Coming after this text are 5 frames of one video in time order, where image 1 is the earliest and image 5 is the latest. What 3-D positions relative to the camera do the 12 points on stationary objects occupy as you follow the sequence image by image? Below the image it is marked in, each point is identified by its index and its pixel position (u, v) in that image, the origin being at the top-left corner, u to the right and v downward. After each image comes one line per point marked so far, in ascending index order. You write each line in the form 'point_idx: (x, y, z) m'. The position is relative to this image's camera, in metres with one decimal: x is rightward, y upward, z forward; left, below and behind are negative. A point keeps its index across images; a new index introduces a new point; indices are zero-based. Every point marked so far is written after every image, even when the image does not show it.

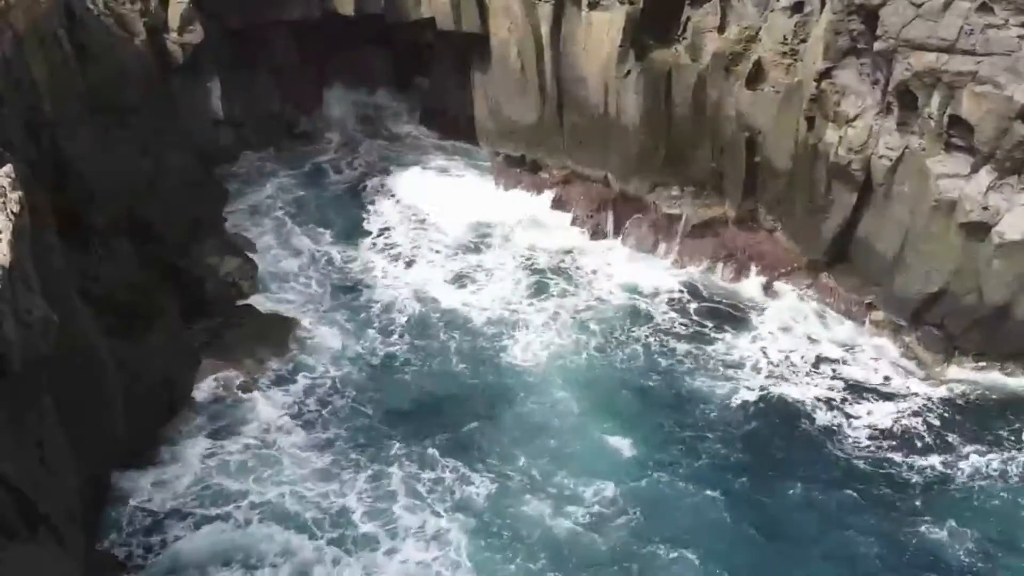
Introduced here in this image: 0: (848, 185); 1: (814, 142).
0: (+7.6, +2.2, +18.7) m
1: (+7.2, +3.2, +19.3) m
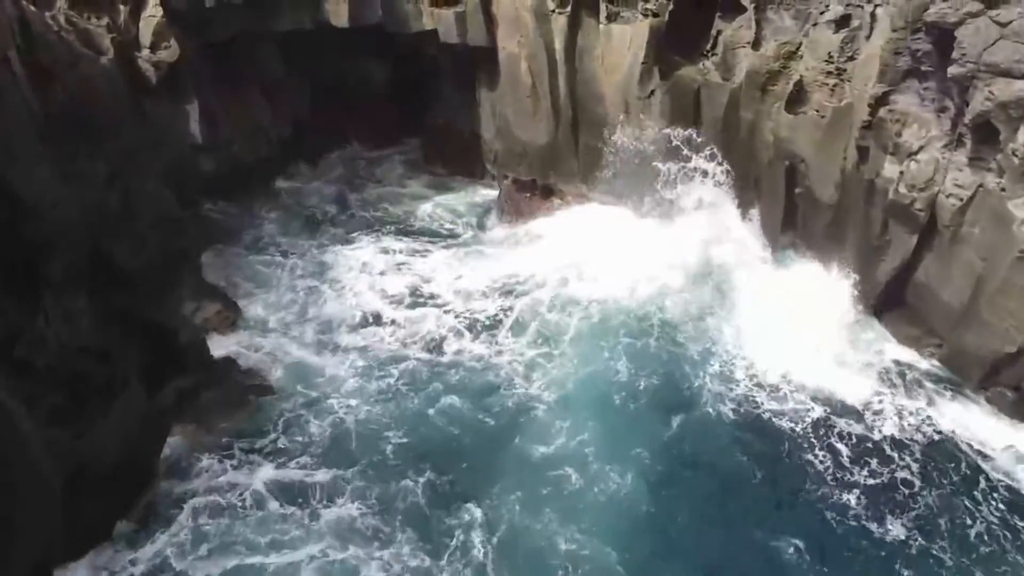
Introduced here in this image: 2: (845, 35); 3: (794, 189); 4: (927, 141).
0: (+7.9, +1.2, +16.5) m
1: (+7.4, +2.2, +17.1) m
2: (+7.0, +5.3, +17.4) m
3: (+6.4, +2.2, +18.9) m
4: (+8.0, +2.8, +15.9) m
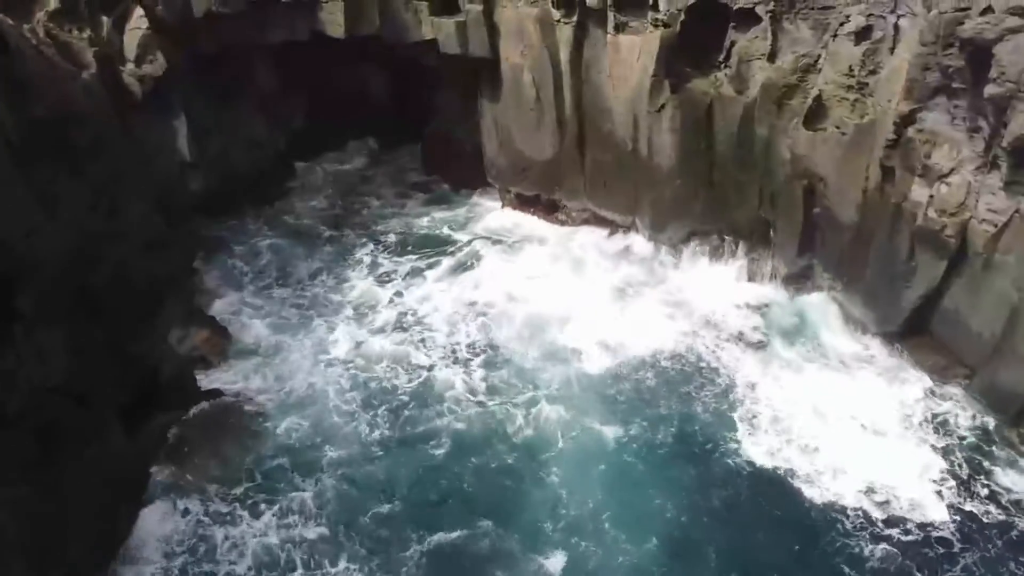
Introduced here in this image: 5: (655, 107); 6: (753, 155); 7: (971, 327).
0: (+8.0, +0.6, +15.6) m
1: (+7.5, +1.7, +16.2) m
2: (+7.0, +4.8, +16.5) m
3: (+6.5, +1.7, +18.0) m
4: (+8.0, +2.2, +15.0) m
5: (+3.3, +4.2, +19.1) m
6: (+5.4, +3.0, +18.5) m
7: (+8.6, -0.8, +15.5) m
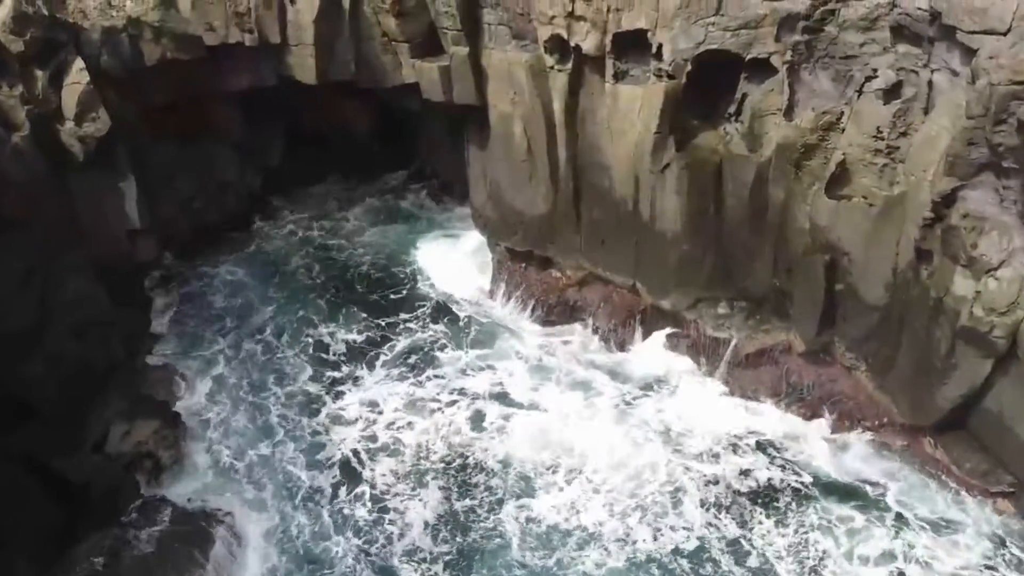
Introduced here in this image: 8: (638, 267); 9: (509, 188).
0: (+7.7, -1.0, +13.7) m
1: (+7.2, 0.0, +14.3) m
2: (+6.8, +3.1, +14.6) m
3: (+6.2, 0.0, +16.1) m
4: (+7.8, +0.6, +13.1) m
5: (+3.0, +2.5, +17.2) m
6: (+5.1, +1.4, +16.6) m
7: (+8.3, -2.4, +13.6) m
8: (+2.8, +0.4, +18.2) m
9: (-0.1, +2.3, +19.4) m
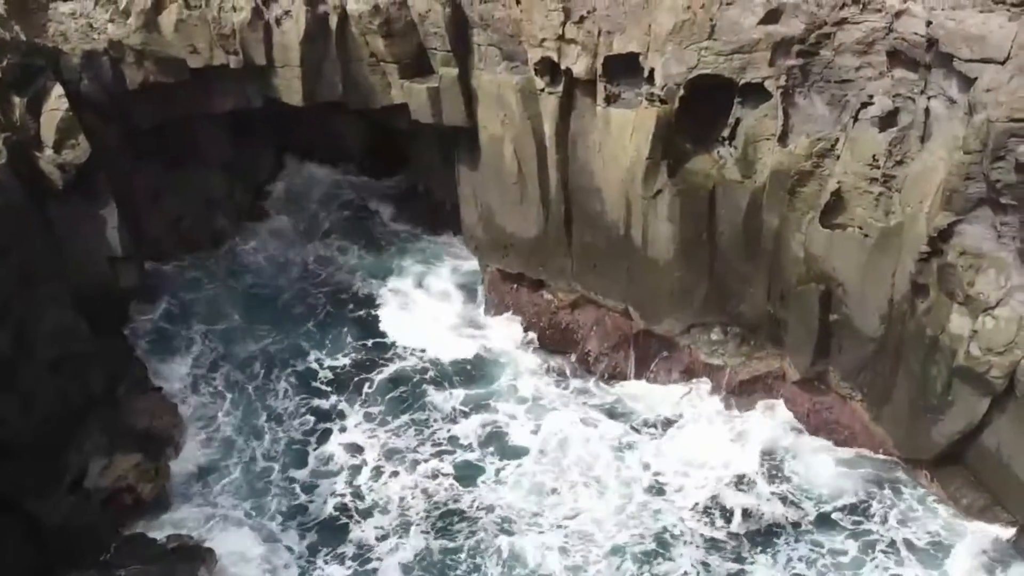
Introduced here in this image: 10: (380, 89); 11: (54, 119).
0: (+7.5, -1.6, +13.4) m
1: (+7.0, -0.5, +14.0) m
2: (+6.6, +2.6, +14.3) m
3: (+6.0, -0.5, +15.8) m
4: (+7.6, 0.0, +12.8) m
5: (+2.8, +2.0, +16.9) m
6: (+4.9, +0.8, +16.3) m
7: (+8.1, -3.0, +13.3) m
8: (+2.6, -0.2, +17.9) m
9: (-0.3, +1.8, +19.1) m
10: (-3.0, +4.4, +18.5) m
11: (-8.7, +3.3, +15.9) m
